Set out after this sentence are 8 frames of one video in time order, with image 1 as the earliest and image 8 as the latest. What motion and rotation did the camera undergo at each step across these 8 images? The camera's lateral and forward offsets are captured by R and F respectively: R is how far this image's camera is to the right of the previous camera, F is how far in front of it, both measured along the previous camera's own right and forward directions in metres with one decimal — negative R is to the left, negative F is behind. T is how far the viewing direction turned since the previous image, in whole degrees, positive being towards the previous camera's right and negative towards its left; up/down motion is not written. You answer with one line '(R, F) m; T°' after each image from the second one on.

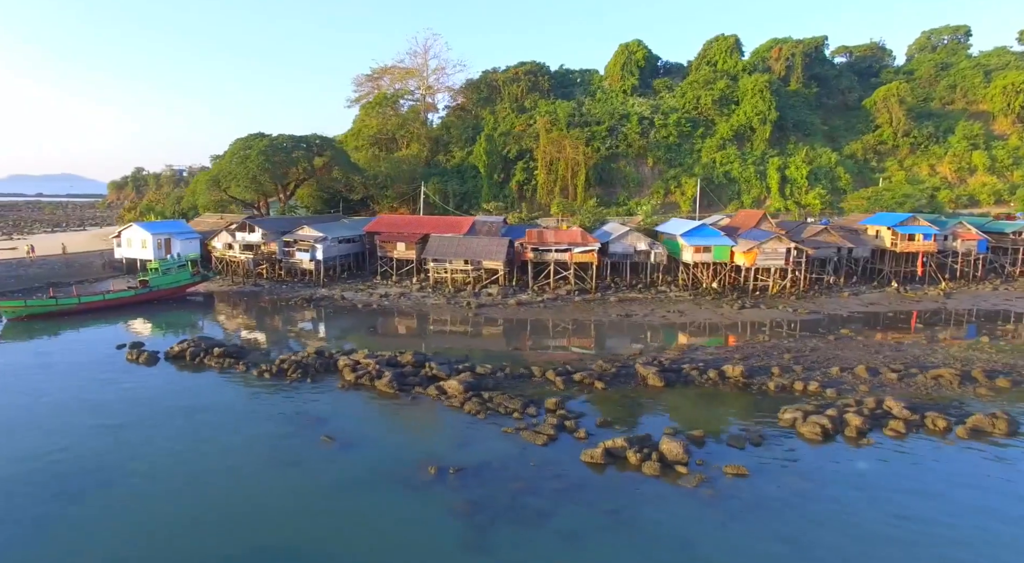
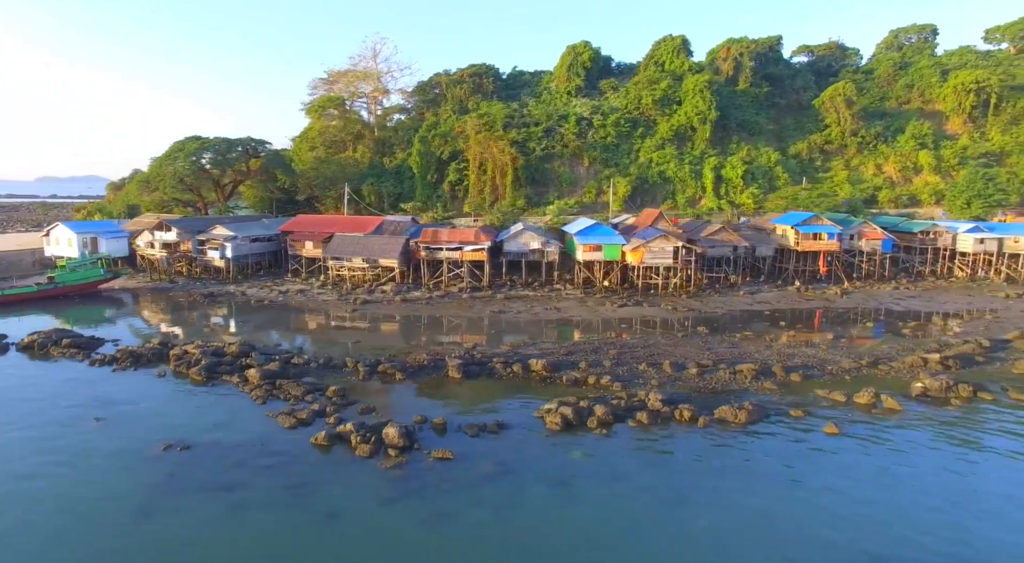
(+6.4, -0.8) m; -2°
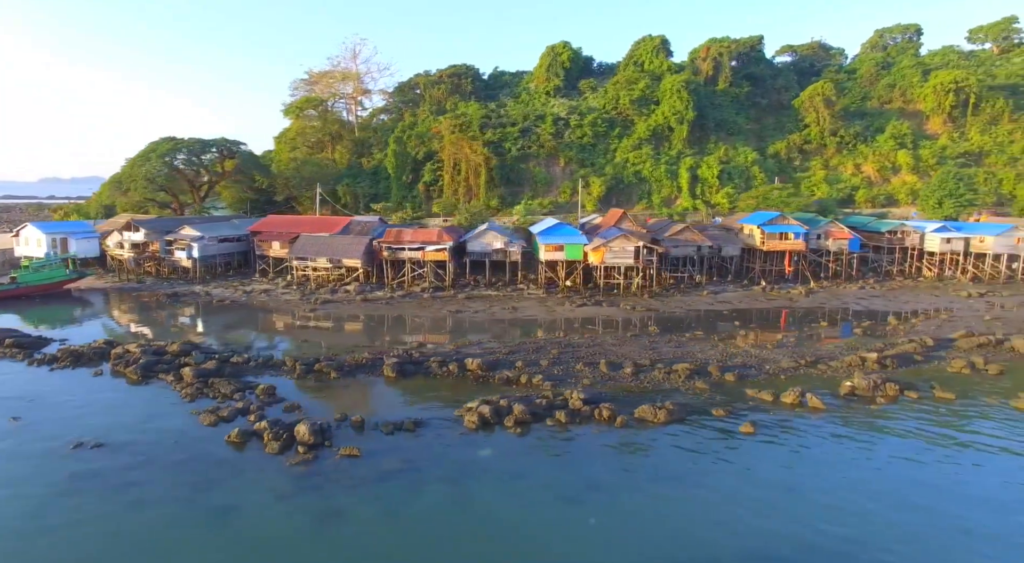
(+2.1, -0.1) m; 0°
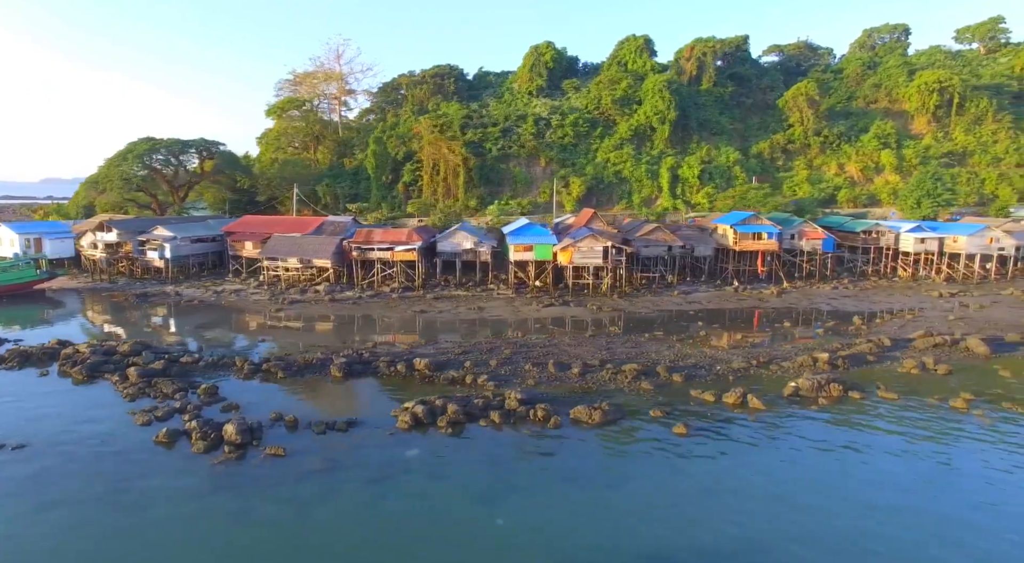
(+1.7, 0.0) m; 0°
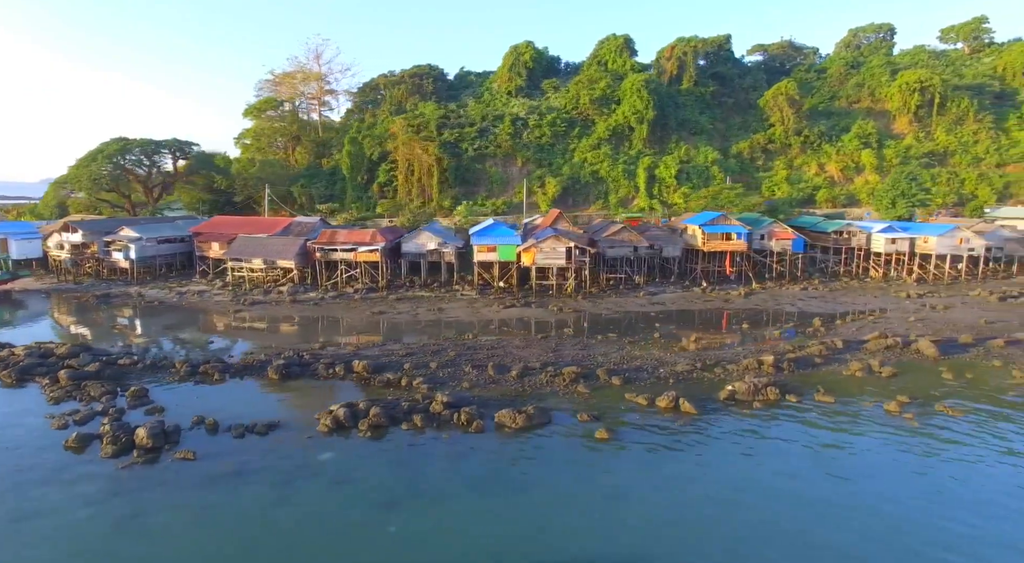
(+1.9, +0.2) m; 0°
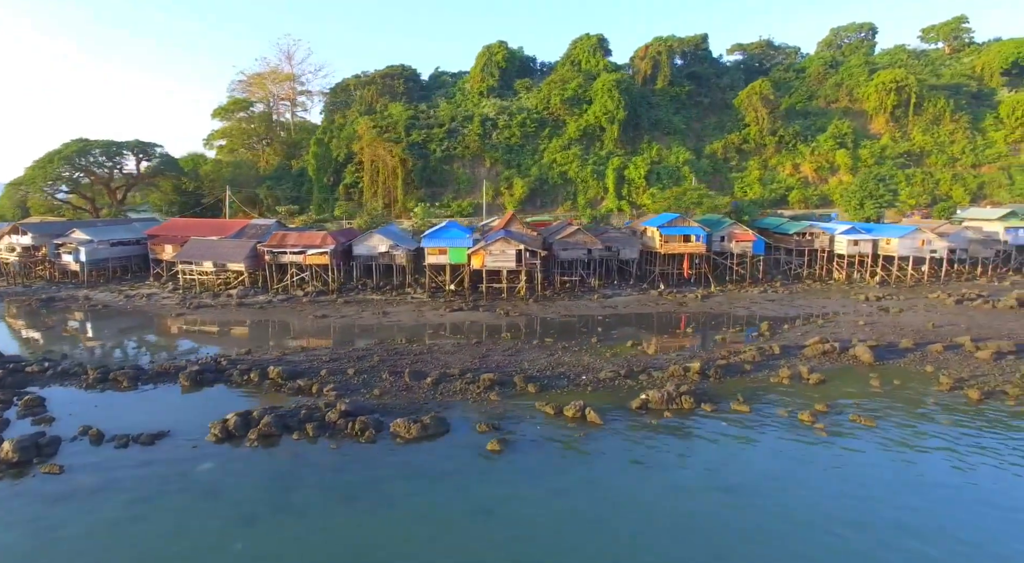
(+2.6, +0.4) m; 0°
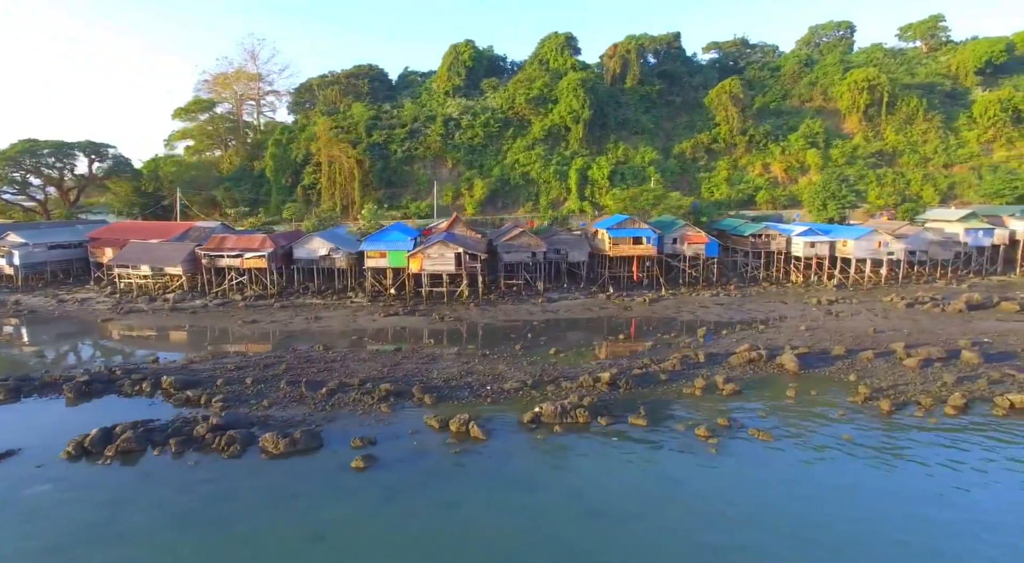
(+2.9, +0.8) m; 0°
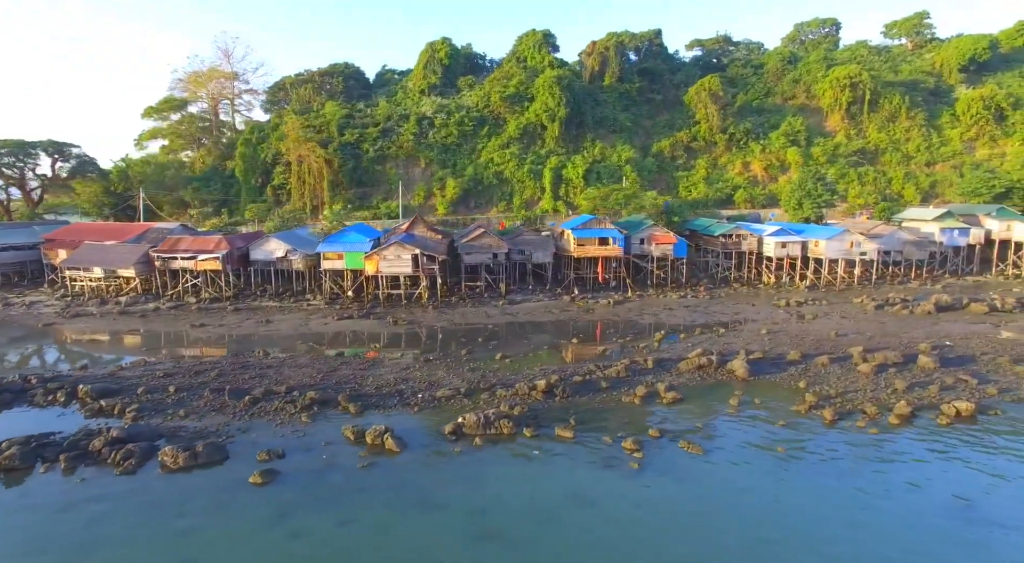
(+1.9, +0.8) m; 0°
